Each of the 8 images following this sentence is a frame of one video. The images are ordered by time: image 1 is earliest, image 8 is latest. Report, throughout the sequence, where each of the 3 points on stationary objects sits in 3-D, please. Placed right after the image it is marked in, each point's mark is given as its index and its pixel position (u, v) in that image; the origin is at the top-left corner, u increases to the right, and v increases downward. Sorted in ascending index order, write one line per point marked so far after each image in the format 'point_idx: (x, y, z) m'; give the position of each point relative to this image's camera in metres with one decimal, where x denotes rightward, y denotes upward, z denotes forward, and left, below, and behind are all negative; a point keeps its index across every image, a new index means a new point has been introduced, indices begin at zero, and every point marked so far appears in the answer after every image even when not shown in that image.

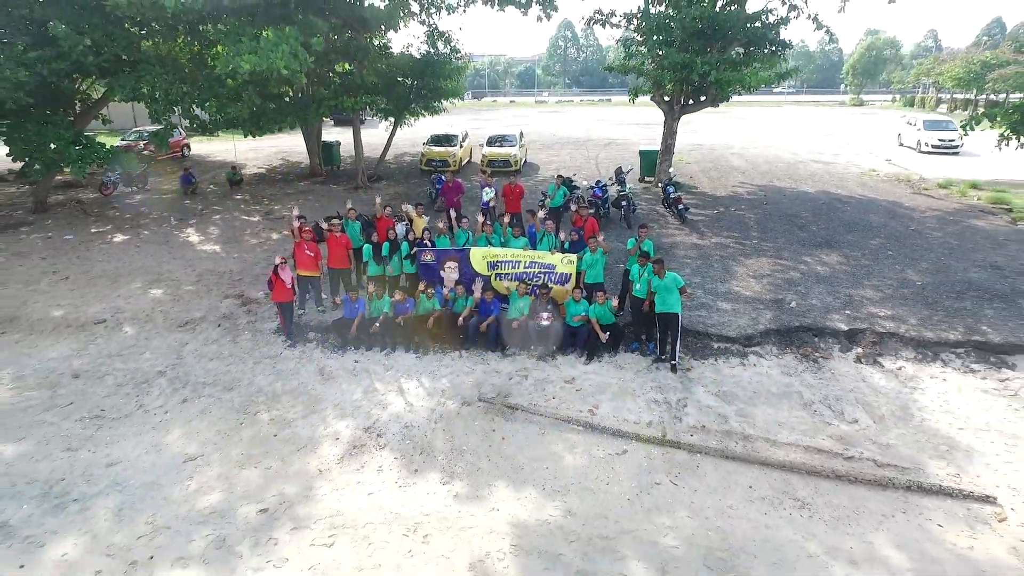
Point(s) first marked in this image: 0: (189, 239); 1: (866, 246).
0: (-4.9, +0.8, +10.6) m
1: (+4.7, +0.6, +9.2) m
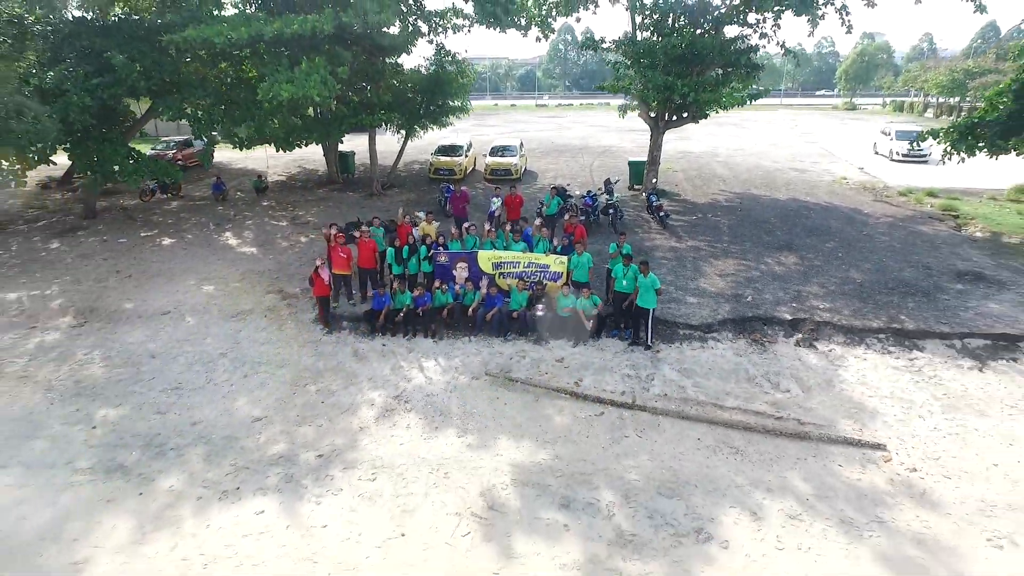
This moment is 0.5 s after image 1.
0: (-4.9, +0.8, +12.0) m
1: (+4.7, +0.6, +10.6) m
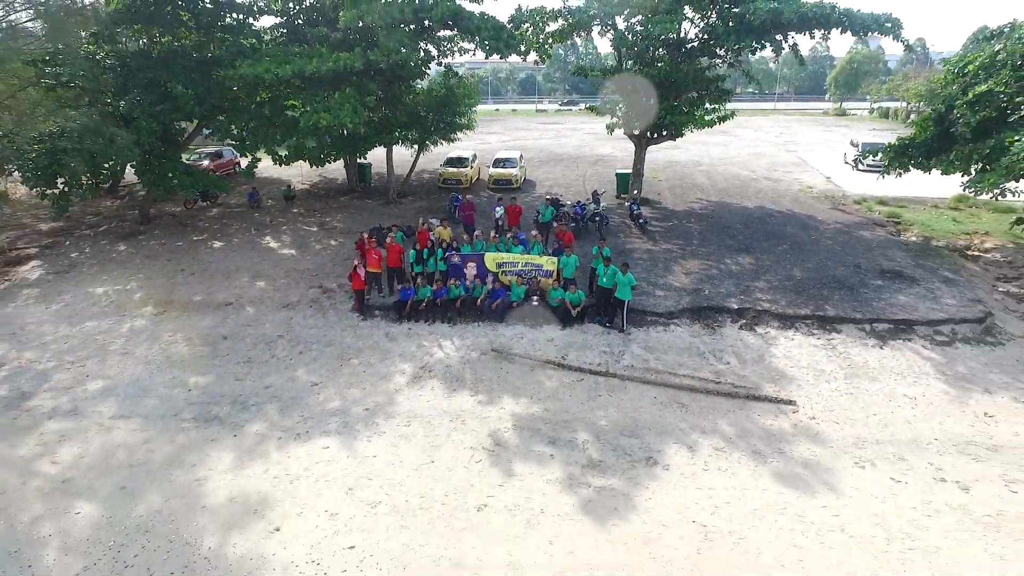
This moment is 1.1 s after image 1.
0: (-4.9, +0.9, +13.9) m
1: (+4.7, +0.7, +12.6) m
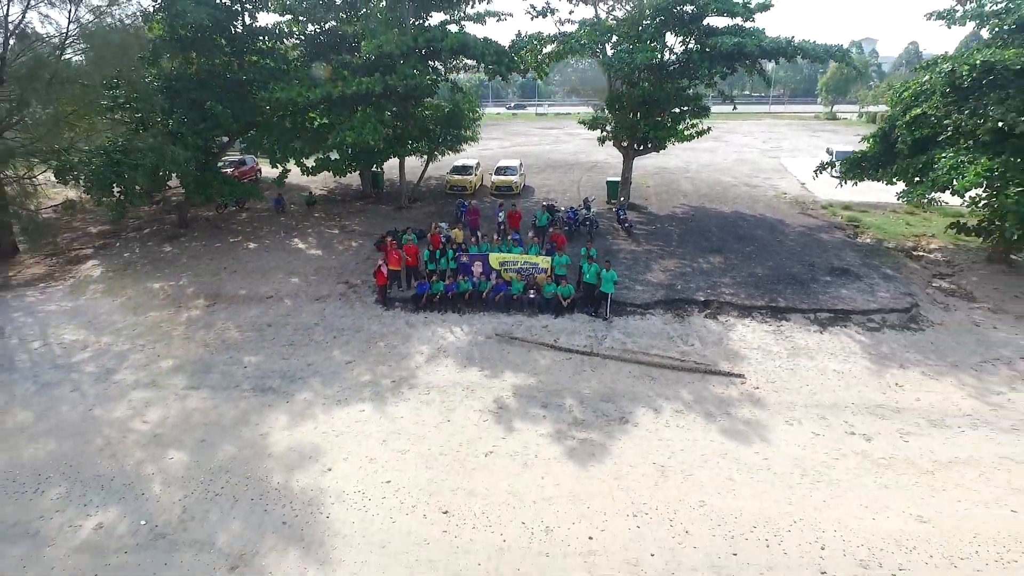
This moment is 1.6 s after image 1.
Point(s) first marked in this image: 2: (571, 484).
0: (-4.9, +1.0, +15.7) m
1: (+4.8, +0.8, +14.4) m
2: (+0.7, -2.1, +7.7) m
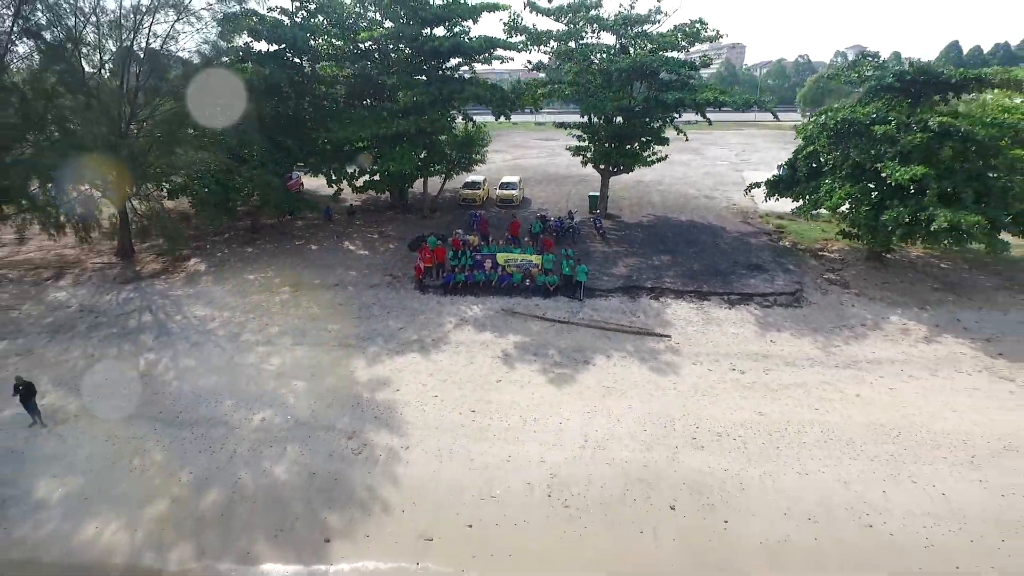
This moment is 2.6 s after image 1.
0: (-4.8, +1.2, +20.4) m
1: (+4.8, +1.0, +19.0) m
2: (+0.7, -1.9, +12.4) m
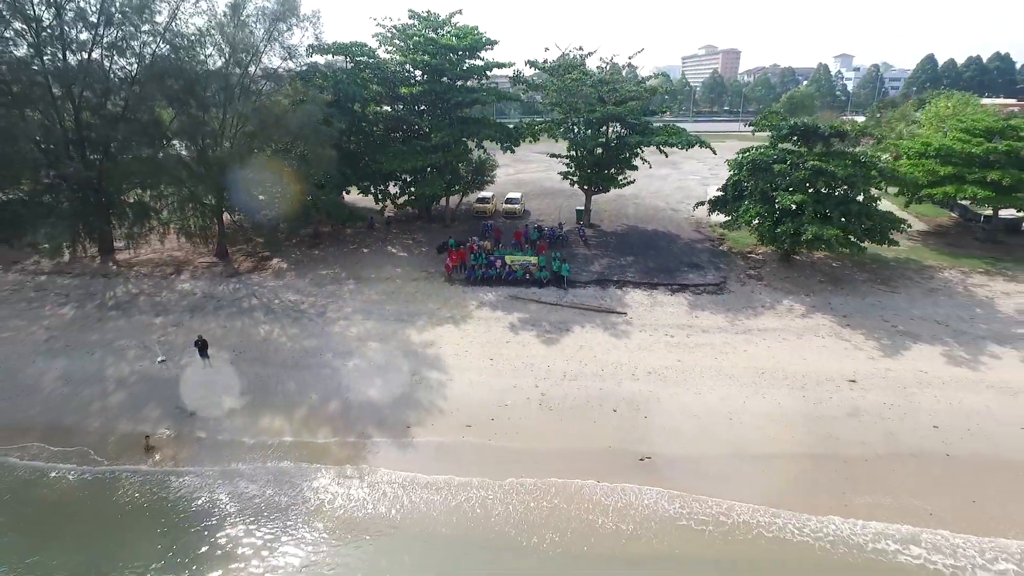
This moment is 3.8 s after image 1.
0: (-4.7, +1.4, +26.6) m
1: (+4.9, +1.2, +25.3) m
2: (+0.8, -1.7, +18.6) m
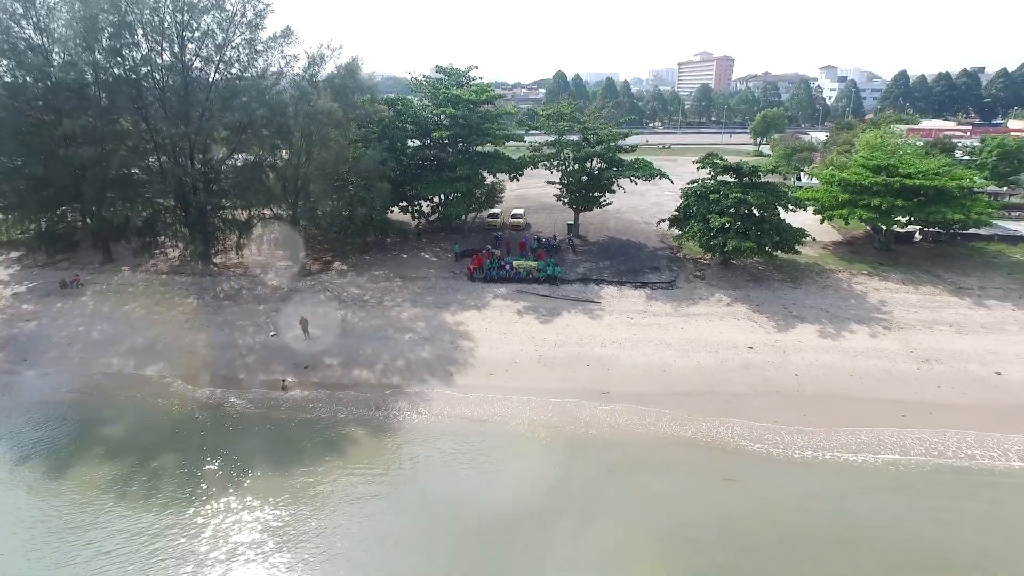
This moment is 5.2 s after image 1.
0: (-4.5, +1.6, +34.5) m
1: (+5.2, +1.4, +33.1) m
2: (+1.1, -1.5, +26.5) m
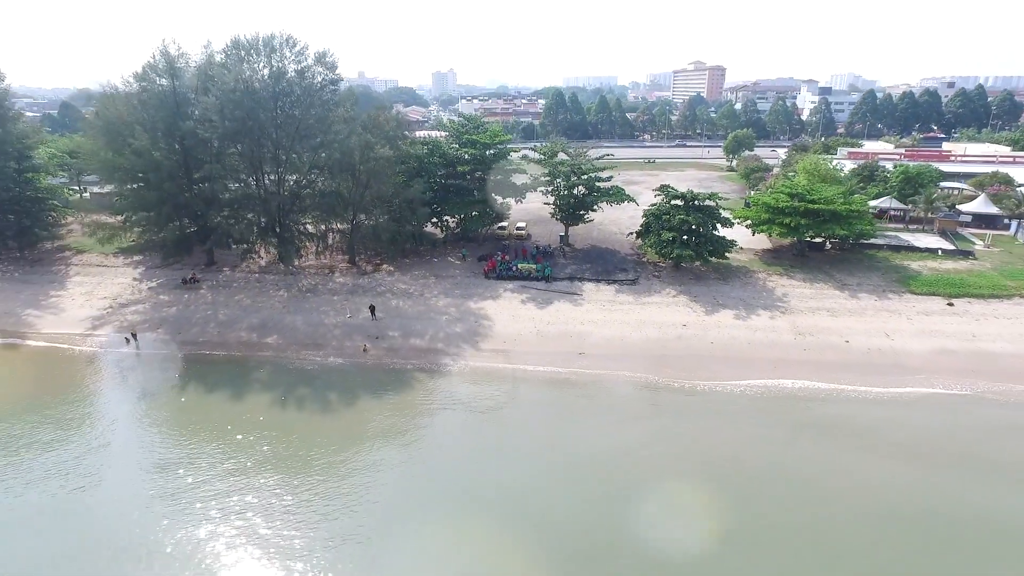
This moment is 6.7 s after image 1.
0: (-4.1, +1.8, +45.2) m
1: (+5.5, +1.6, +43.8) m
2: (+1.4, -1.3, +37.2) m
